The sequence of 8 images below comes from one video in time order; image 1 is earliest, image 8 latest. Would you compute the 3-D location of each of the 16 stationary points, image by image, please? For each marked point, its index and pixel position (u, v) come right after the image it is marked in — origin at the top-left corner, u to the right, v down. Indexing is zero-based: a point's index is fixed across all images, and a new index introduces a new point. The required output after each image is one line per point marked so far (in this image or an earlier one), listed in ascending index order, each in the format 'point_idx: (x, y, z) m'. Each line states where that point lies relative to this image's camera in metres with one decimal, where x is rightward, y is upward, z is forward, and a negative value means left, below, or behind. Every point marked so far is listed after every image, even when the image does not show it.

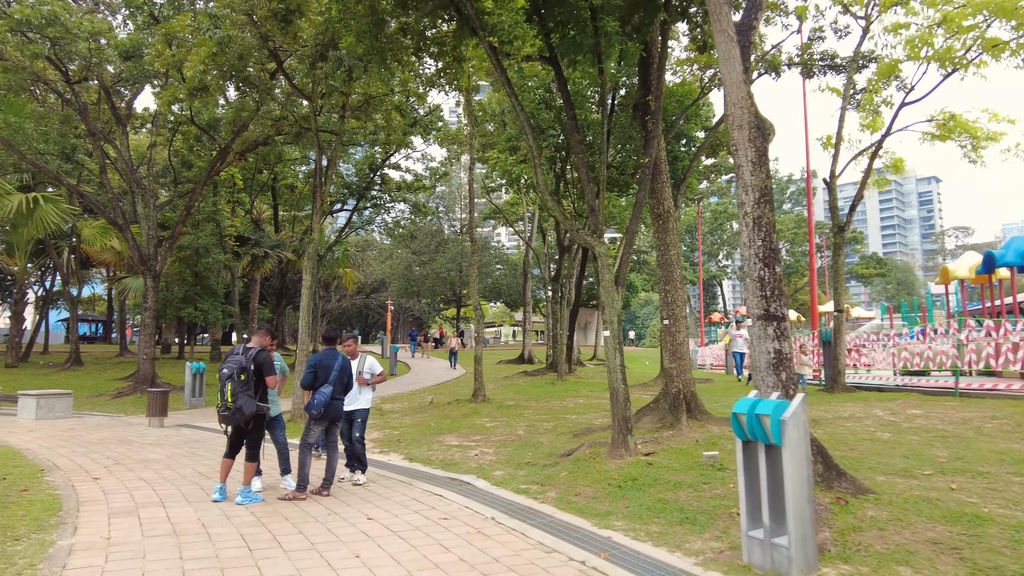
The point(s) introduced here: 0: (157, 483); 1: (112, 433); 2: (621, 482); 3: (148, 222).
0: (-2.9, -1.6, +5.5) m
1: (-5.7, -2.1, +9.6) m
2: (+0.9, -1.6, +5.3) m
3: (-9.4, +1.7, +17.2) m
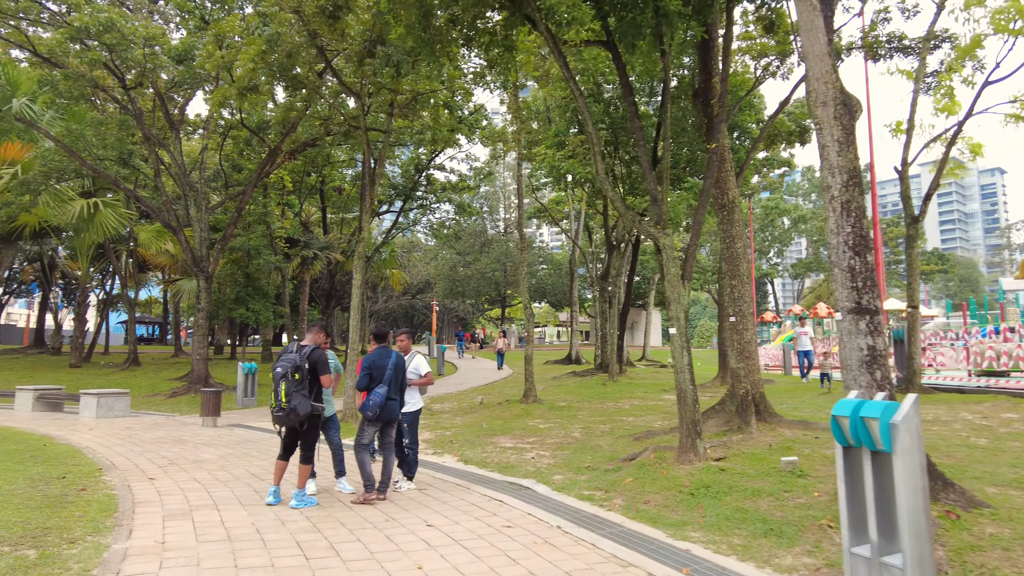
0: (-2.4, -1.6, +5.4) m
1: (-5.0, -2.1, +9.7) m
2: (+1.4, -1.5, +5.0) m
3: (-8.2, +1.7, +17.5) m
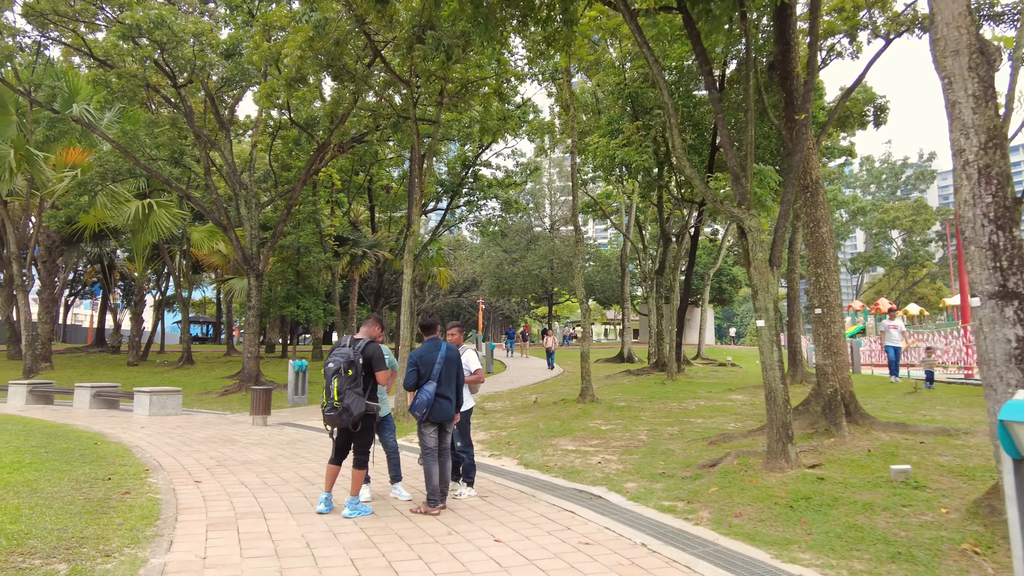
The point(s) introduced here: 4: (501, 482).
0: (-1.9, -1.5, +5.0) m
1: (-4.2, -2.0, +9.5) m
2: (+1.8, -1.4, +4.4) m
3: (-6.9, +1.7, +17.5) m
4: (-0.1, -1.6, +5.5) m
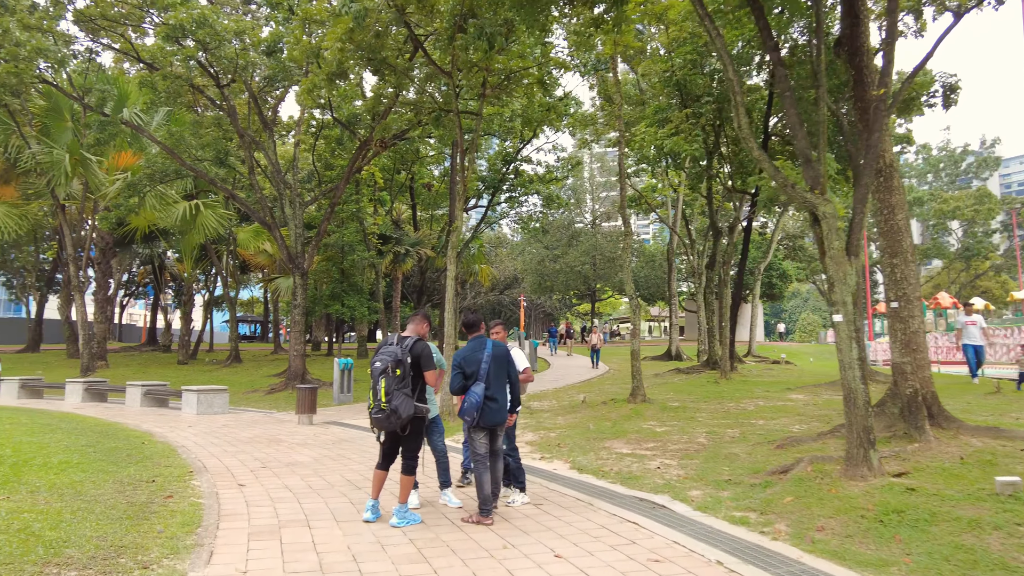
0: (-1.5, -1.5, +4.8) m
1: (-3.5, -2.0, +9.4) m
2: (+2.2, -1.4, +4.0) m
3: (-5.7, +1.7, +17.6) m
4: (+0.3, -1.5, +5.1) m
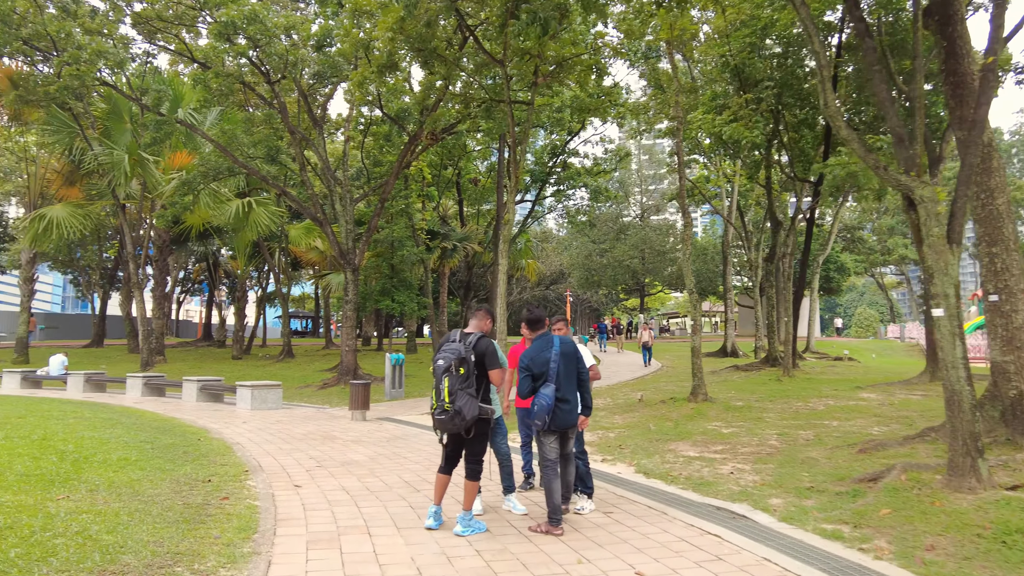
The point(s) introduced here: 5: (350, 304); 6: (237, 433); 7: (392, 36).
0: (-1.1, -1.5, +4.6) m
1: (-2.7, -1.9, +9.3) m
2: (+2.6, -1.3, +3.5) m
3: (-4.4, +1.8, +17.6) m
4: (+0.8, -1.5, +4.8) m
5: (-4.0, -0.4, +16.5) m
6: (-3.5, -1.8, +8.4) m
7: (-1.7, +3.6, +9.6) m
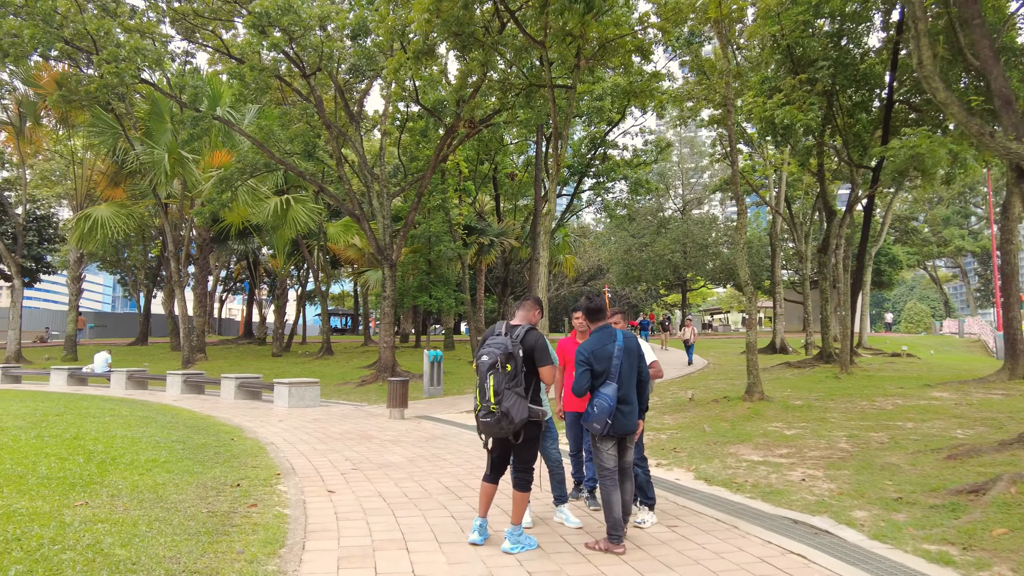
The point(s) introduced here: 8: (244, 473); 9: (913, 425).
0: (-0.7, -1.4, +4.3) m
1: (-2.1, -1.9, +9.1) m
2: (+2.8, -1.2, +3.0) m
3: (-3.4, +1.9, +17.4) m
4: (+1.1, -1.4, +4.4) m
5: (-3.1, -0.3, +16.3) m
6: (-3.0, -1.8, +8.2) m
7: (-1.2, +3.7, +9.2) m
8: (-2.1, -1.4, +5.2) m
9: (+4.1, -1.4, +6.8) m
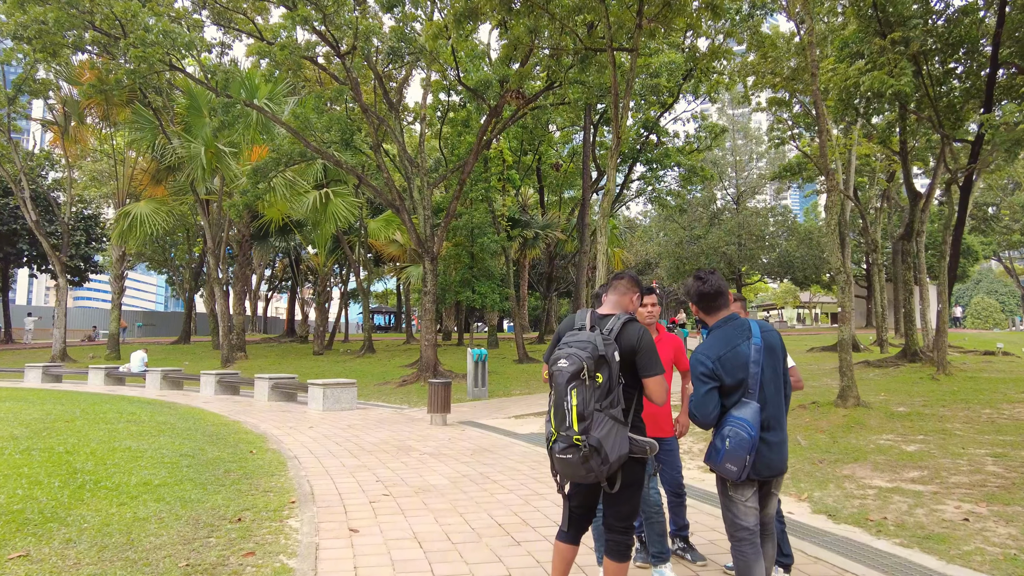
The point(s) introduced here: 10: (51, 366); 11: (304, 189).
0: (-0.4, -1.3, +3.2) m
1: (-1.5, -1.8, +8.1) m
2: (+3.1, -1.1, +1.7) m
3: (-2.2, +2.1, +16.5) m
4: (+1.5, -1.3, +3.2) m
5: (-1.9, -0.2, +15.3) m
6: (-2.3, -1.7, +7.3) m
7: (-0.5, +3.8, +8.2) m
8: (-1.7, -1.4, +4.3) m
9: (+4.6, -1.3, +5.5) m
10: (-12.1, -2.0, +17.4) m
11: (-6.2, +2.9, +19.6) m
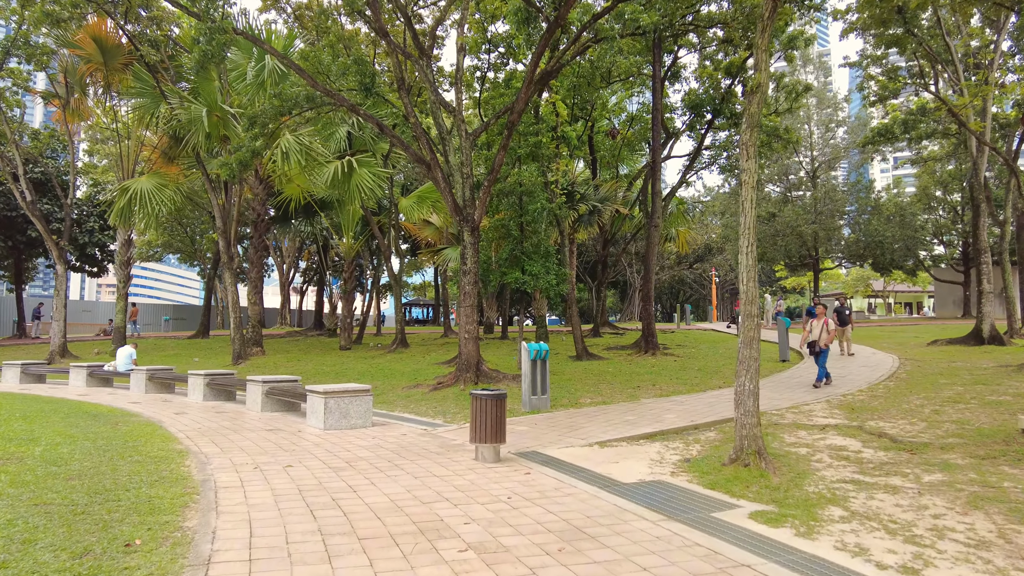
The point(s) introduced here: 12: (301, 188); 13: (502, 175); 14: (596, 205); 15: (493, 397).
0: (+0.1, -1.0, +0.1) m
1: (-0.7, -1.4, +5.0) m
2: (+3.5, -0.8, -1.7) m
3: (-1.0, +2.5, +13.4) m
4: (+2.0, -1.0, -0.1) m
5: (-0.8, +0.2, +12.2) m
6: (-1.7, -1.4, +4.2) m
7: (+0.2, +4.1, +5.0) m
8: (-1.2, -1.1, +1.2) m
9: (+5.2, -0.9, +2.0) m
10: (-10.8, -1.7, +14.9) m
11: (-4.8, +3.3, +16.7) m
12: (-6.2, +2.9, +19.4) m
13: (-0.2, +2.5, +14.5) m
14: (+2.4, +2.4, +19.0) m
15: (-0.2, -0.9, +5.8) m
